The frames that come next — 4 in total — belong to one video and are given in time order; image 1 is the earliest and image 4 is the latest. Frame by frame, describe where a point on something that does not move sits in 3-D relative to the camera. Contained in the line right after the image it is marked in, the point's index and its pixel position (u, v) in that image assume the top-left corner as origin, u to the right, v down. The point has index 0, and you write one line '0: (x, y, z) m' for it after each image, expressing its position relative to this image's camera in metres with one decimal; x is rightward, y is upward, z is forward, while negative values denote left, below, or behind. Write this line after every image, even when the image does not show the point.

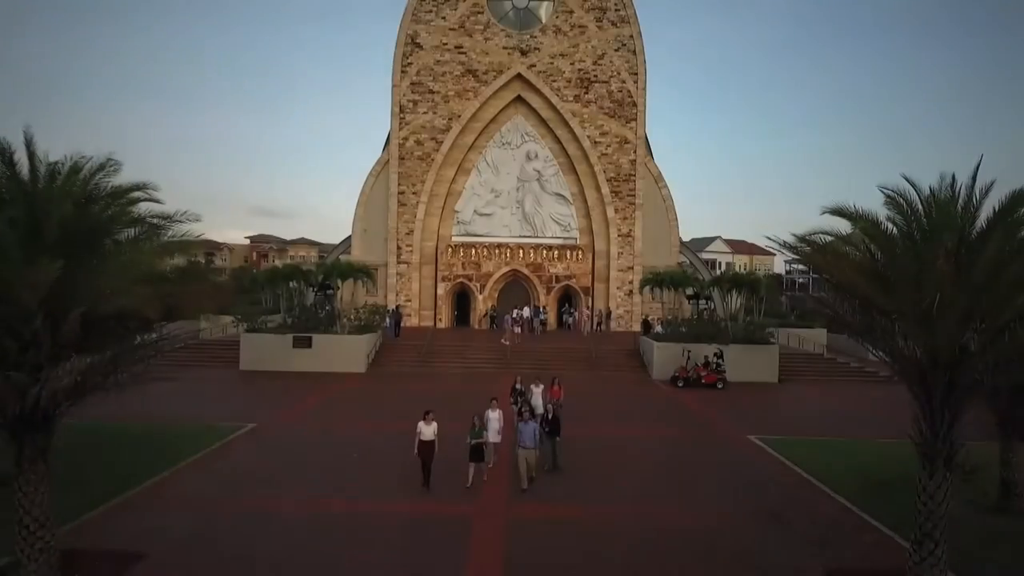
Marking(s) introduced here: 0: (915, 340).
0: (+3.8, -0.5, +6.5) m
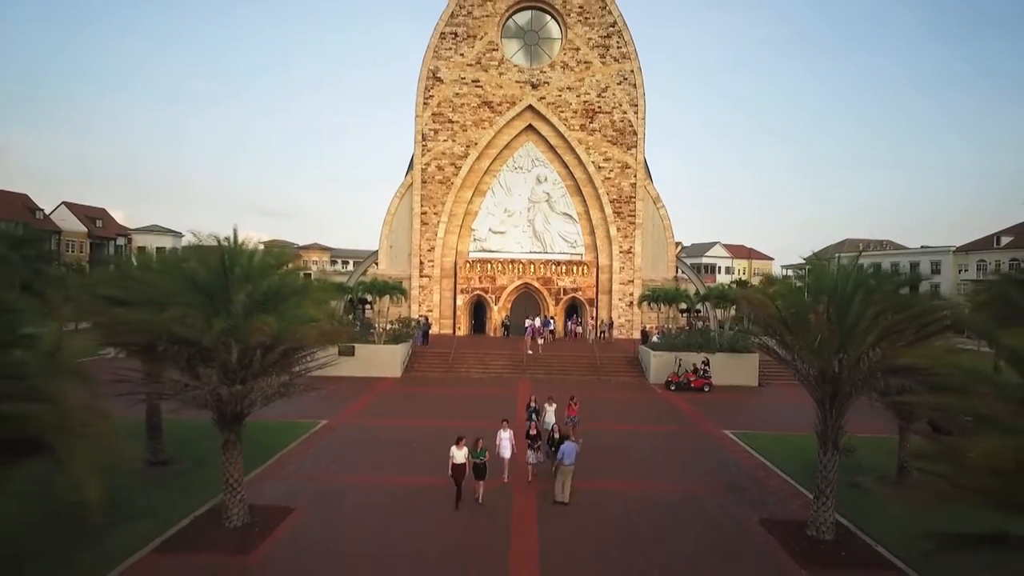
0: (+4.3, -1.1, +9.9) m
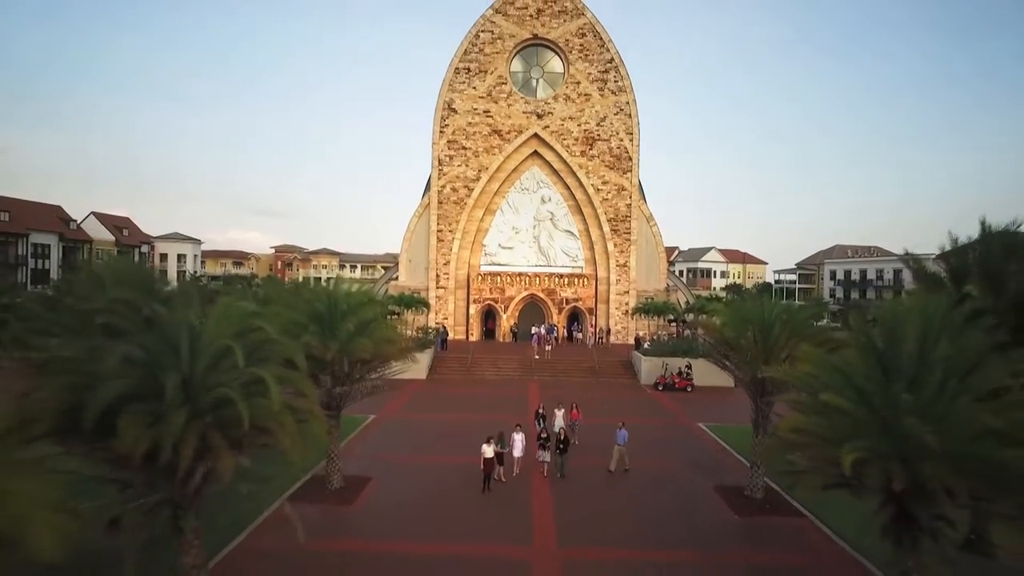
0: (+4.7, -1.7, +13.9) m
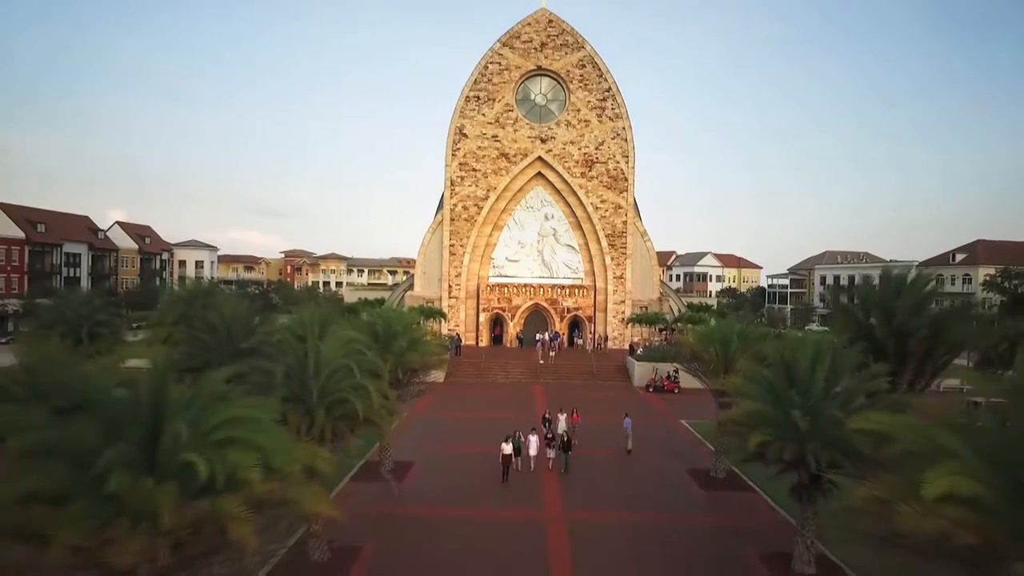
0: (+5.1, -2.3, +17.7) m
